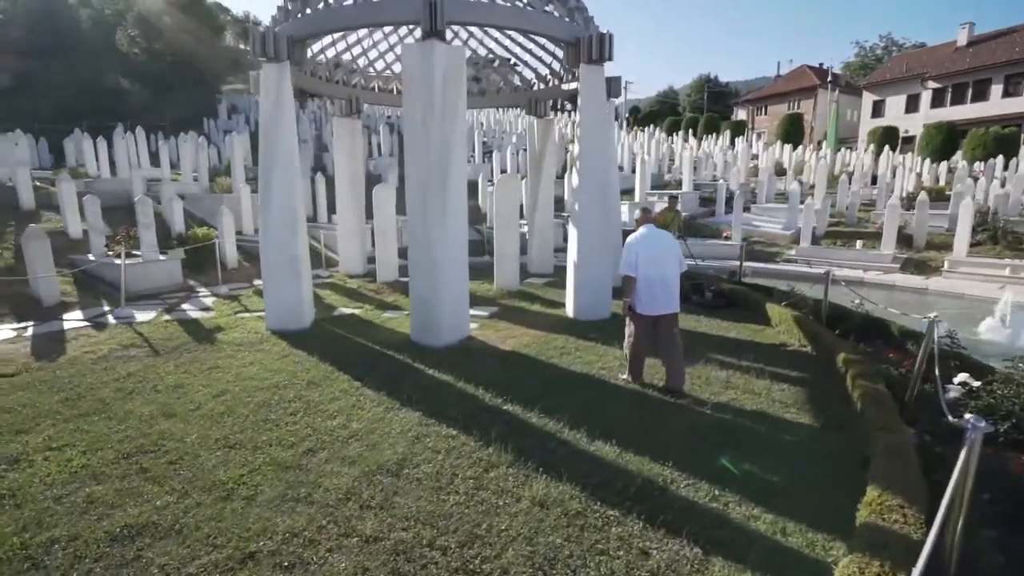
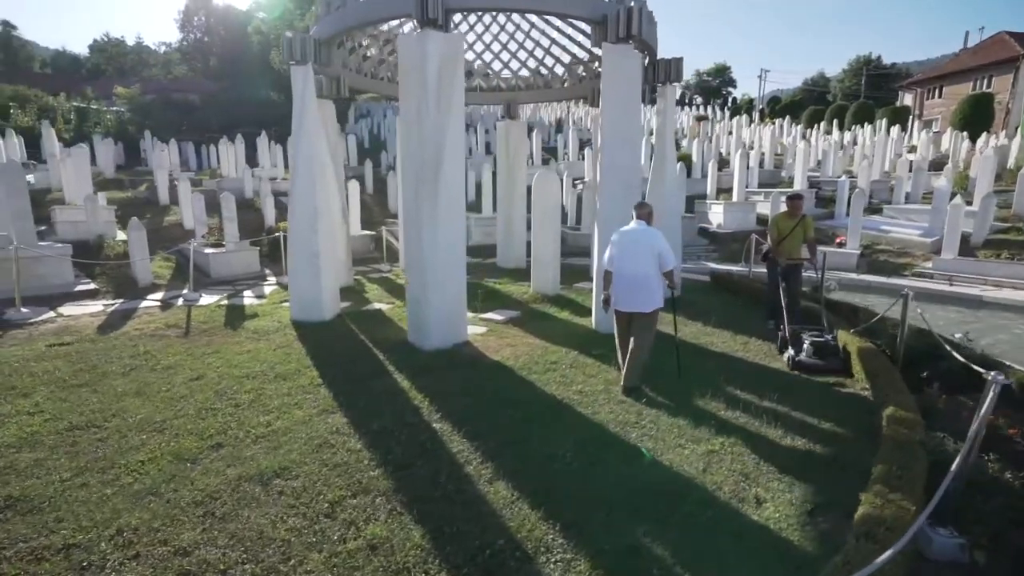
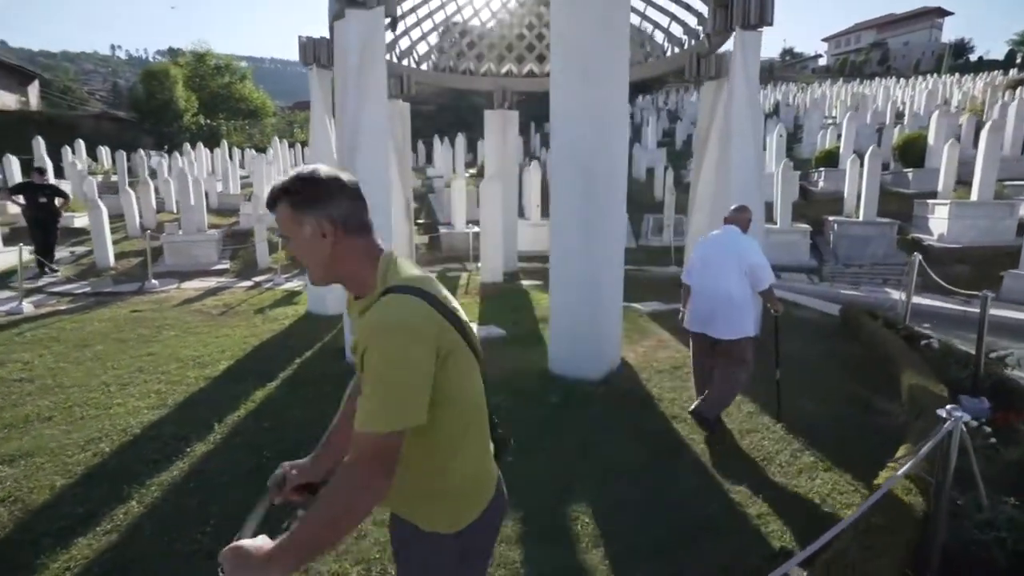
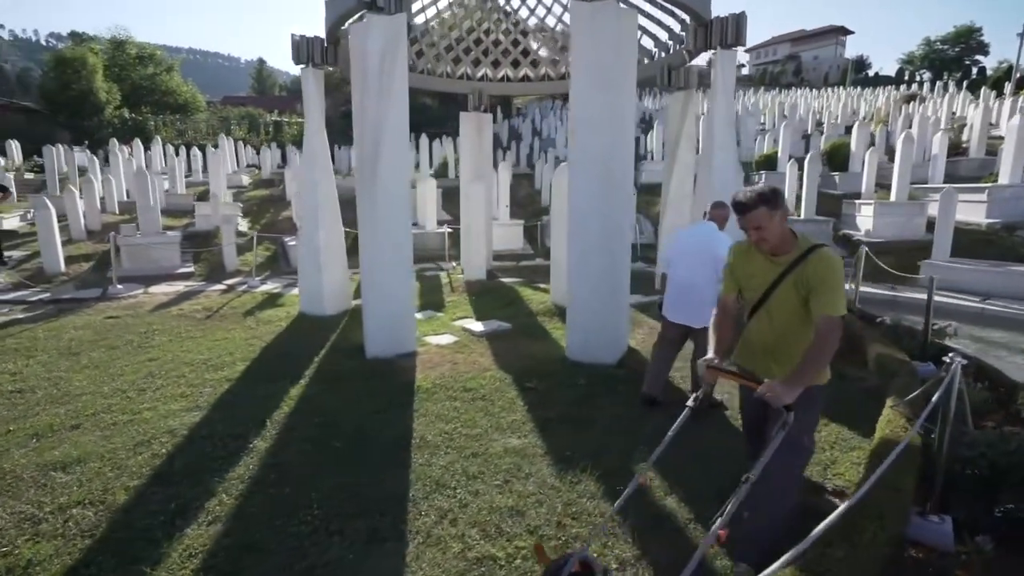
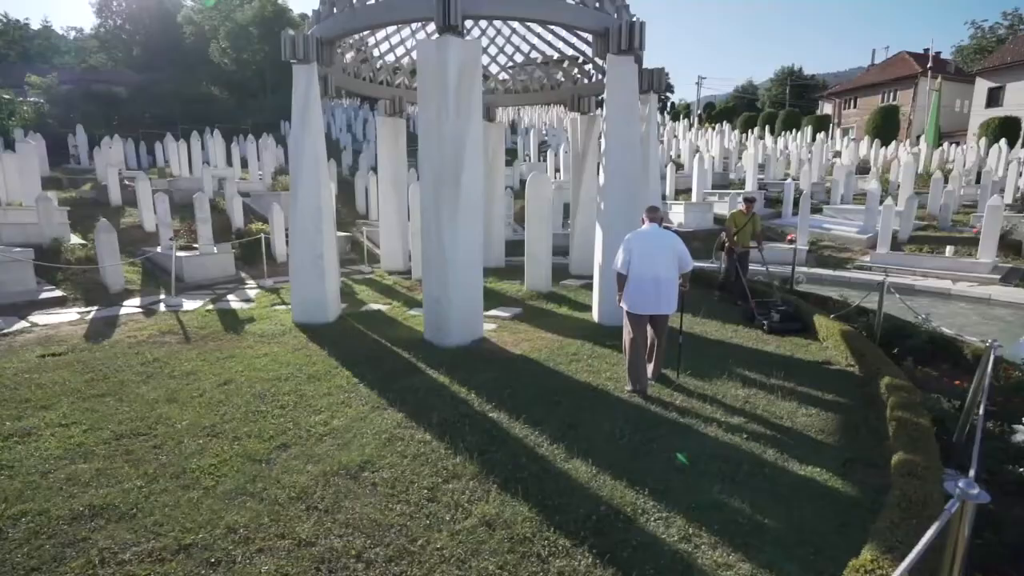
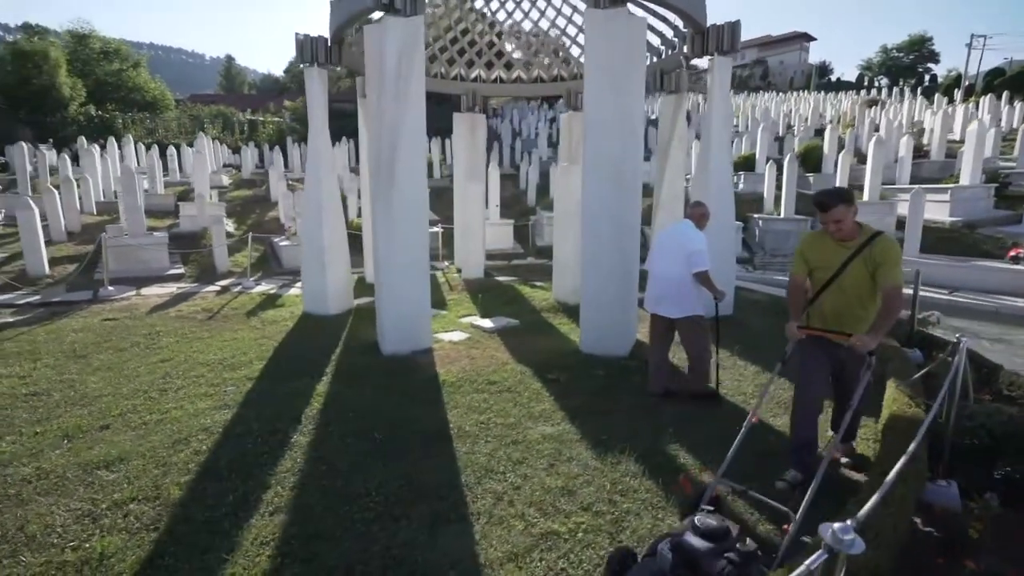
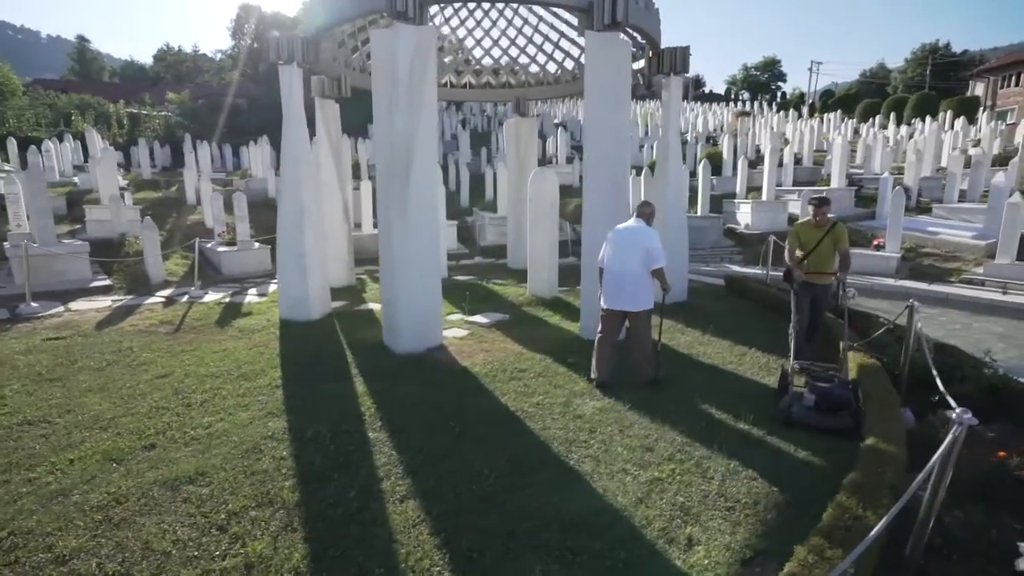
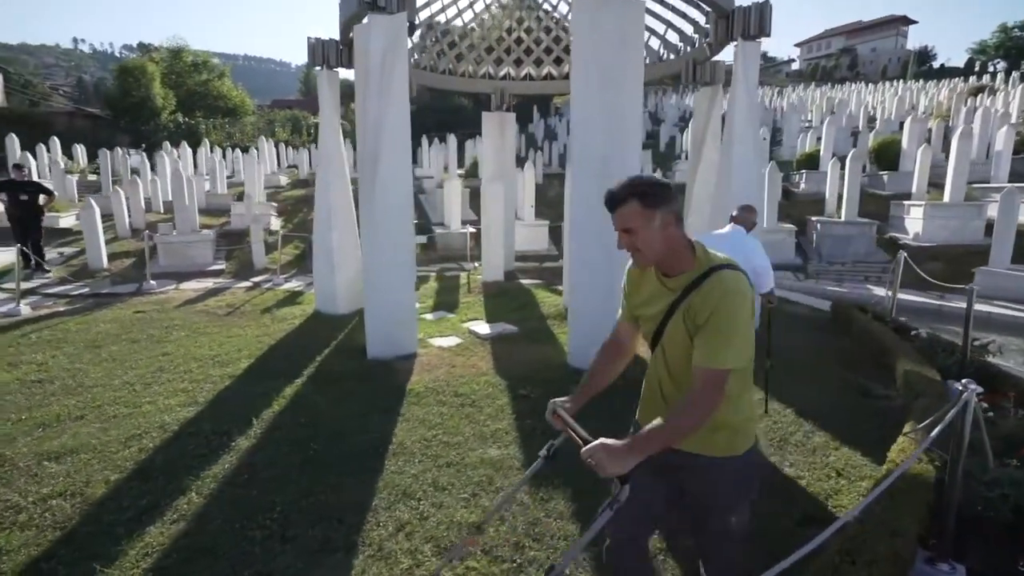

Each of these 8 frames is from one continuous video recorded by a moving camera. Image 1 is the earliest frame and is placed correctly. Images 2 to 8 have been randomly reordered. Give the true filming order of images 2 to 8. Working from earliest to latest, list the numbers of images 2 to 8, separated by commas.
5, 2, 7, 6, 4, 8, 3
